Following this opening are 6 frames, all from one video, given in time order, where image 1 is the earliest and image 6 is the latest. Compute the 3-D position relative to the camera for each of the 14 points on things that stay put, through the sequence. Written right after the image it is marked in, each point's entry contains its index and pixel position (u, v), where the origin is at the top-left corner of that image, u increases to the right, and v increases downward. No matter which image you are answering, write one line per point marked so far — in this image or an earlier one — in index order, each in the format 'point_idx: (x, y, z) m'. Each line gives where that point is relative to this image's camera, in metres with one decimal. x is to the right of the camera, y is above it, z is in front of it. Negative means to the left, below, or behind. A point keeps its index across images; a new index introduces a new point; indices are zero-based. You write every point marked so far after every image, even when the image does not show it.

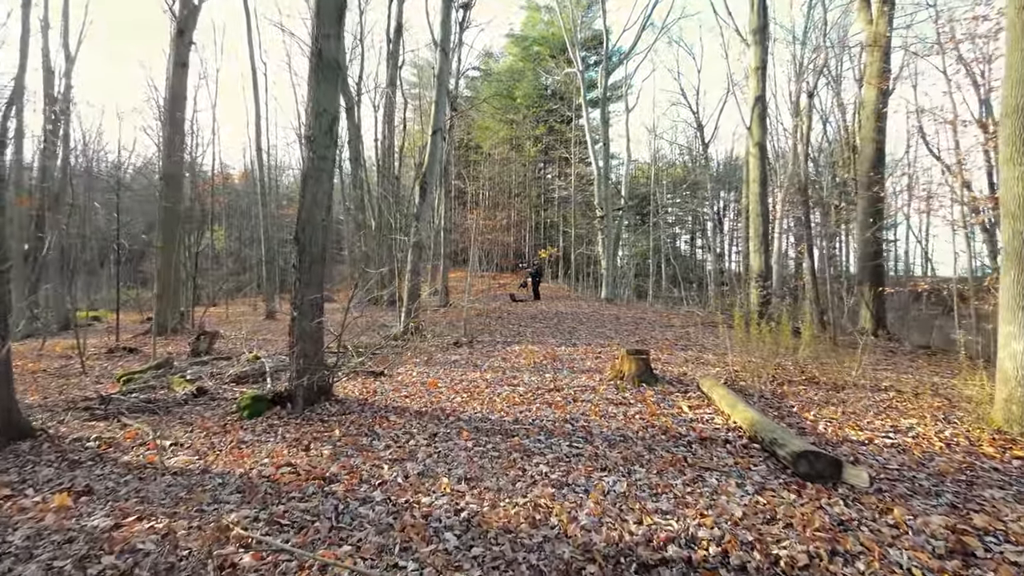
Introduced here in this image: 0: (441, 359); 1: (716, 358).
0: (-1.4, -1.4, +9.1) m
1: (+3.7, -1.3, +8.6) m
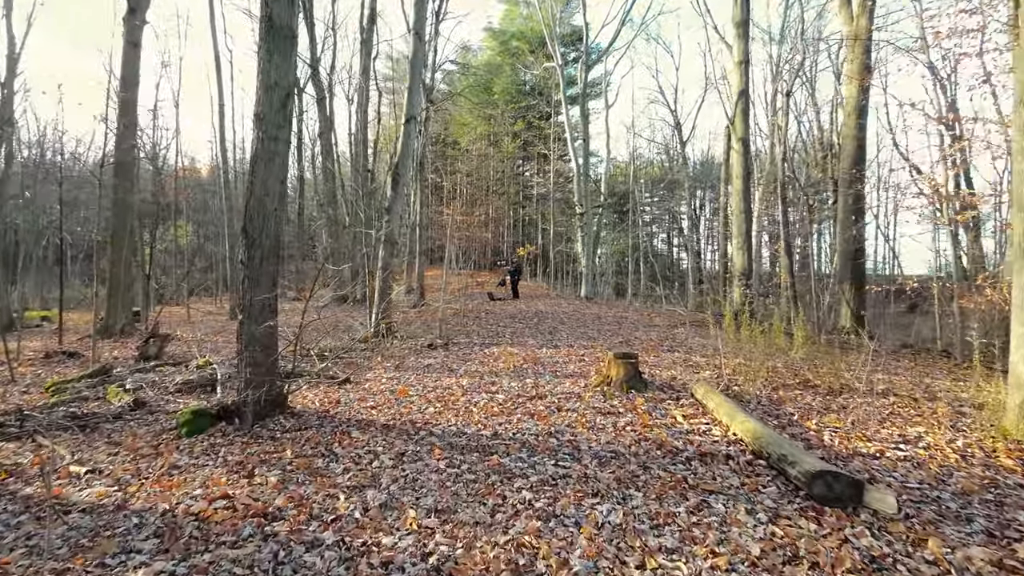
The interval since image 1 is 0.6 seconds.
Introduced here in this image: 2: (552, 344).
0: (-1.8, -1.3, +8.5) m
1: (+3.3, -1.3, +8.2) m
2: (+0.8, -1.2, +9.8) m
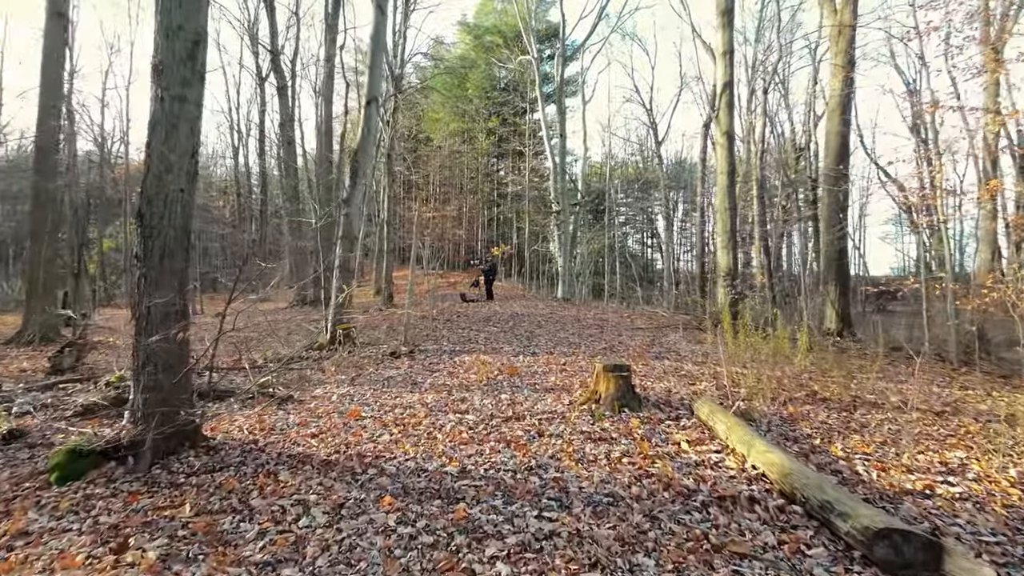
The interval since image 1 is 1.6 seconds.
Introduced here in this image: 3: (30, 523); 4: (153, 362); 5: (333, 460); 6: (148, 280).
0: (-2.2, -1.4, +7.4) m
1: (+2.9, -1.3, +7.4) m
2: (+0.3, -1.2, +8.9) m
3: (-3.3, -1.6, +3.2) m
4: (-3.0, -0.6, +4.0) m
5: (-1.6, -1.5, +4.3) m
6: (-3.0, +0.1, +4.0) m
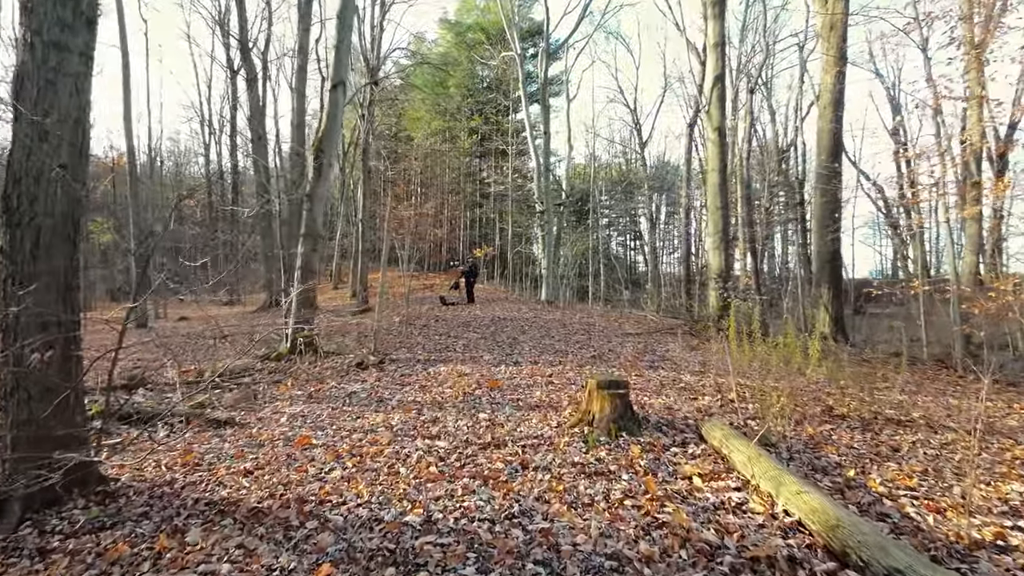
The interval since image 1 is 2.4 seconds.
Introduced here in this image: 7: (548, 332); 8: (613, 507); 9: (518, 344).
0: (-2.5, -1.4, +6.5) m
1: (+2.6, -1.3, +6.7) m
2: (0.0, -1.2, +8.1) m
3: (-3.4, -1.6, +2.3) m
4: (-3.2, -0.6, +3.1) m
5: (-1.8, -1.6, +3.4) m
6: (-3.2, 0.0, +3.0) m
7: (+0.9, -1.0, +11.2) m
8: (+0.7, -1.6, +3.4) m
9: (+0.1, -1.1, +9.5) m
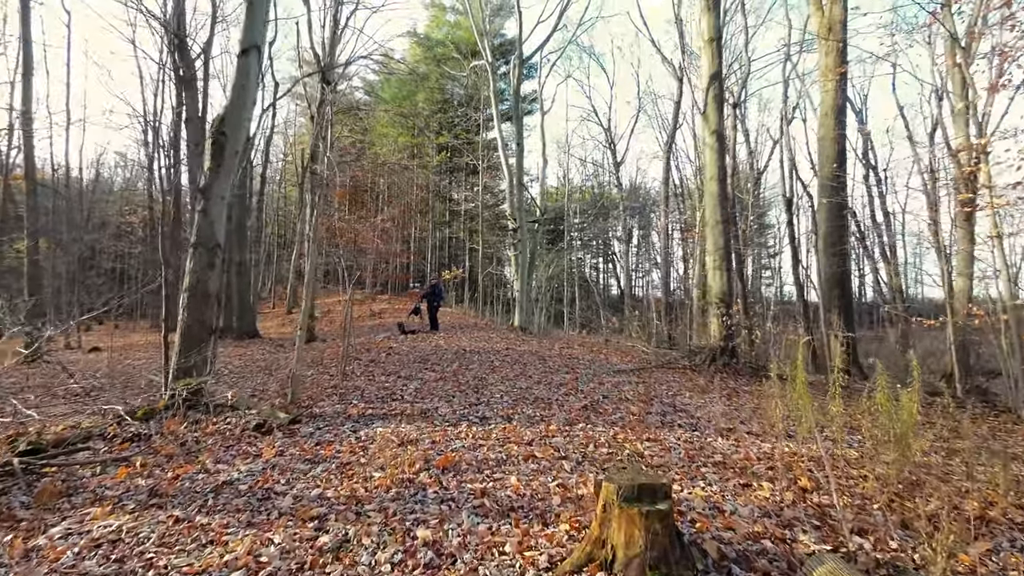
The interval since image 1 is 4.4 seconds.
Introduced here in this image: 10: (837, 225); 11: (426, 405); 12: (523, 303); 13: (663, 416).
0: (-2.8, -1.7, +4.3) m
1: (+2.3, -1.6, +4.8) m
2: (-0.4, -1.6, +6.0) m
3: (-3.5, -1.7, 0.0) m
4: (-3.3, -0.8, +0.8) m
5: (-1.9, -1.7, +1.2) m
6: (-3.3, -0.1, +0.8) m
7: (+0.2, -1.5, +9.1) m
8: (+0.5, -1.7, +1.3) m
9: (-0.4, -1.6, +7.3) m
10: (+8.3, +1.6, +12.0) m
11: (-1.1, -1.6, +6.6) m
12: (+0.4, -0.5, +18.9) m
13: (+1.9, -1.6, +6.0) m
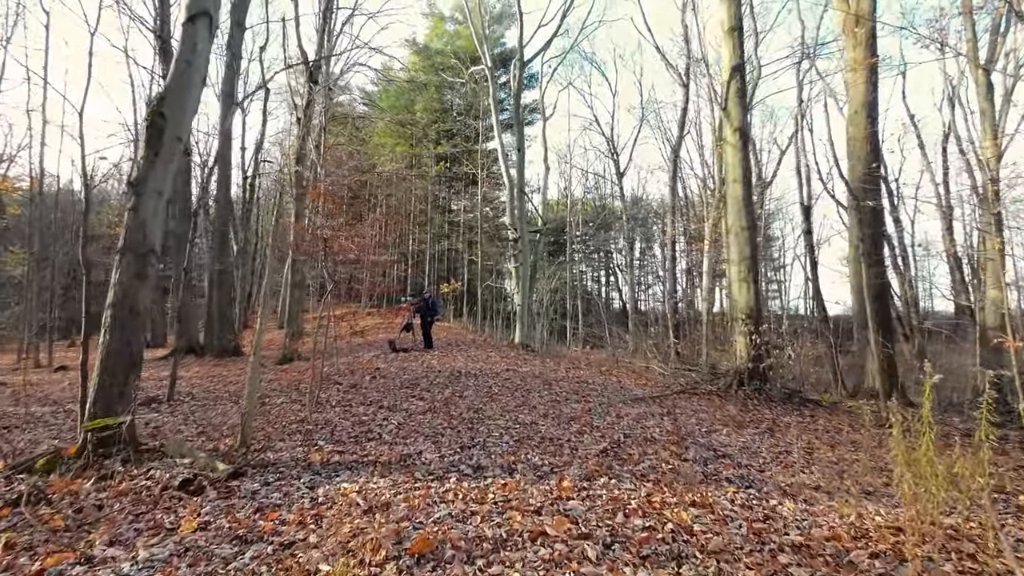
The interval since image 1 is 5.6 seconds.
0: (-2.8, -1.8, +3.0) m
1: (+2.3, -1.8, +3.5) m
2: (-0.4, -1.8, +4.8) m
3: (-3.5, -1.7, -1.3) m
4: (-3.3, -0.8, -0.4) m
5: (-1.9, -1.7, -0.1) m
6: (-3.3, -0.1, -0.4) m
7: (+0.2, -1.8, +7.9) m
8: (+0.6, -1.7, +0.1) m
9: (-0.4, -1.8, +6.1) m
10: (+8.3, +1.2, +10.9) m
11: (-1.1, -1.8, +5.3) m
12: (+0.4, -1.1, +17.7) m
13: (+1.9, -1.8, +4.7) m
